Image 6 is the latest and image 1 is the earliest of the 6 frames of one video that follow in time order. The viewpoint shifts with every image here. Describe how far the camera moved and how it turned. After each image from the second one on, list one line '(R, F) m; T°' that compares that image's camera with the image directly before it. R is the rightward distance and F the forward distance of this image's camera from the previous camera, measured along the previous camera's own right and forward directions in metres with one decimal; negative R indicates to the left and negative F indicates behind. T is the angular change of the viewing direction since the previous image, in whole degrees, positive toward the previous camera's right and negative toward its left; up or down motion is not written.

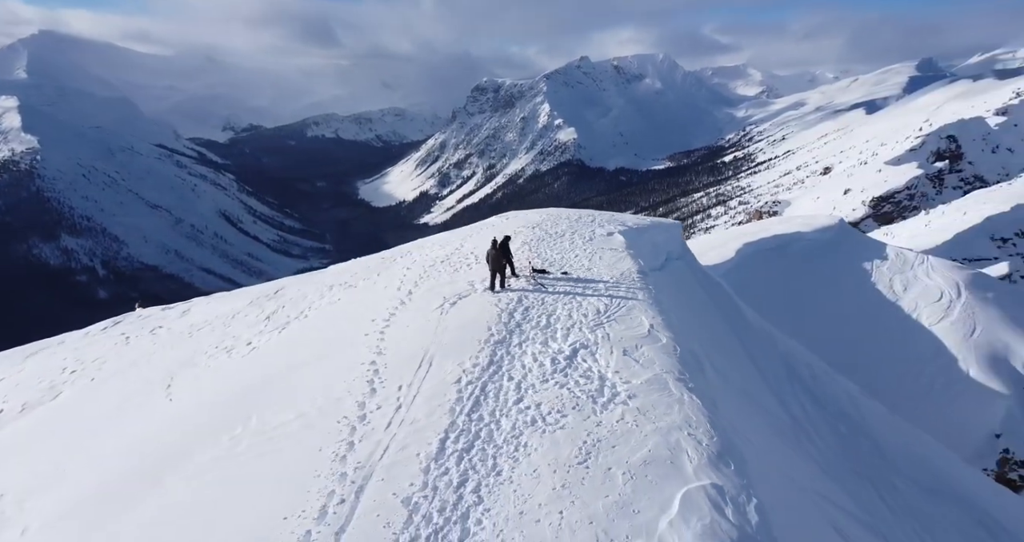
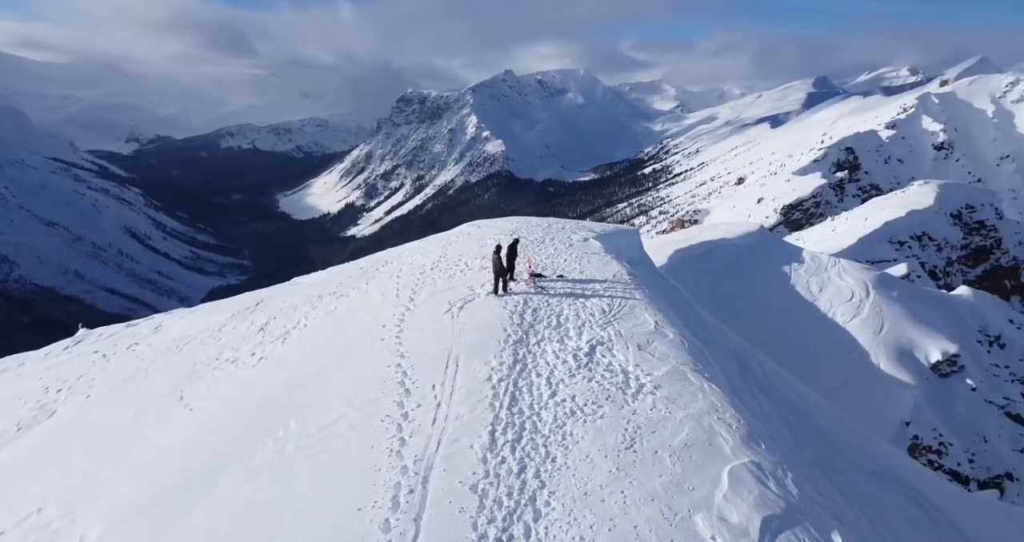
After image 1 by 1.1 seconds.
(-2.3, -0.7) m; +5°
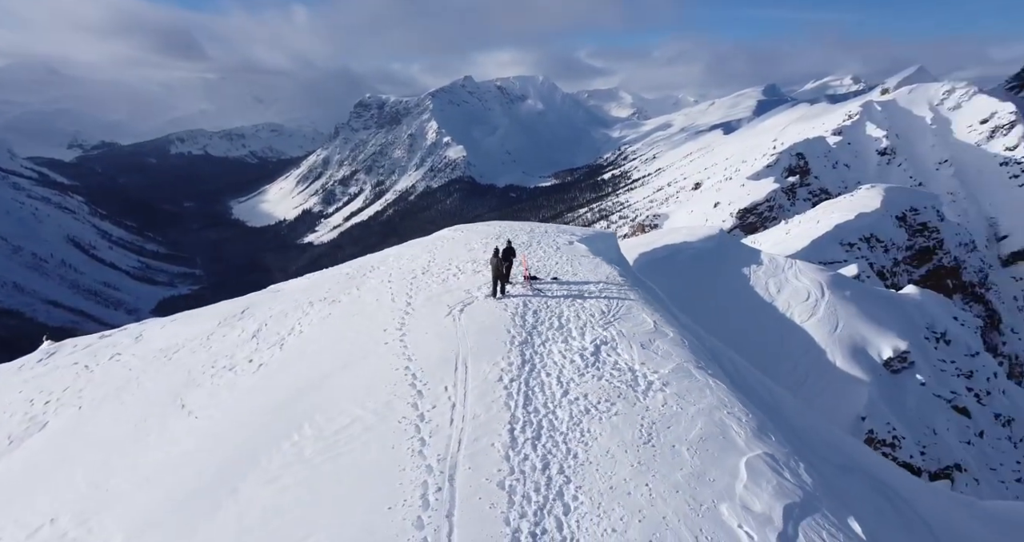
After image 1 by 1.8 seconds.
(-1.1, -0.3) m; +3°
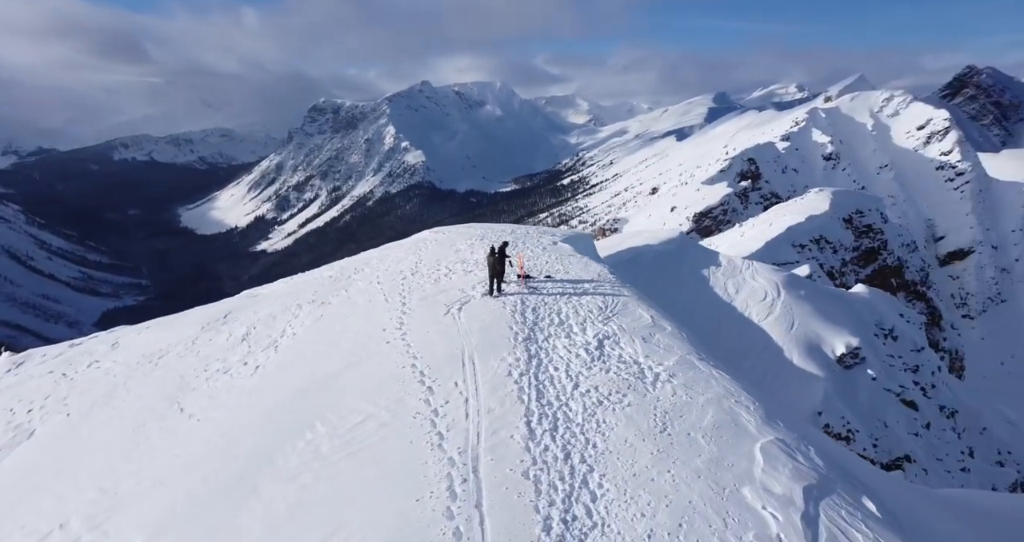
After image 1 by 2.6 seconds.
(-1.2, -0.1) m; +3°
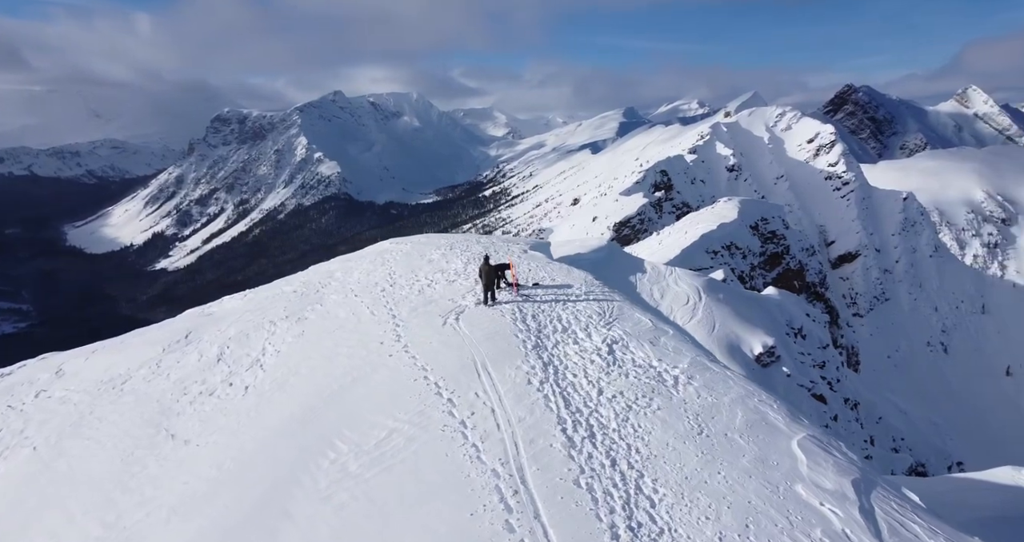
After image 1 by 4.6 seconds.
(-2.3, +0.4) m; +5°
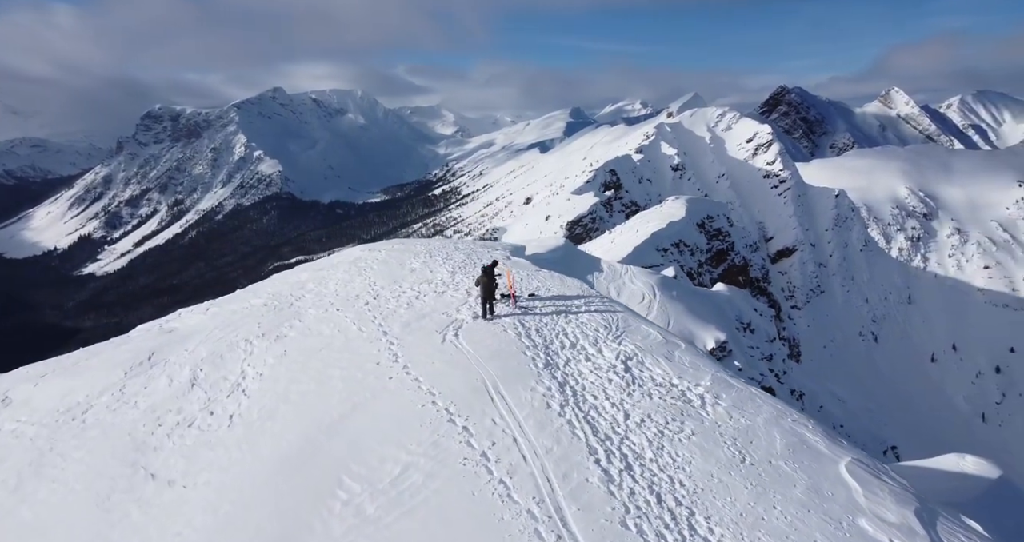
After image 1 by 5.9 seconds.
(-1.5, +1.3) m; +3°
